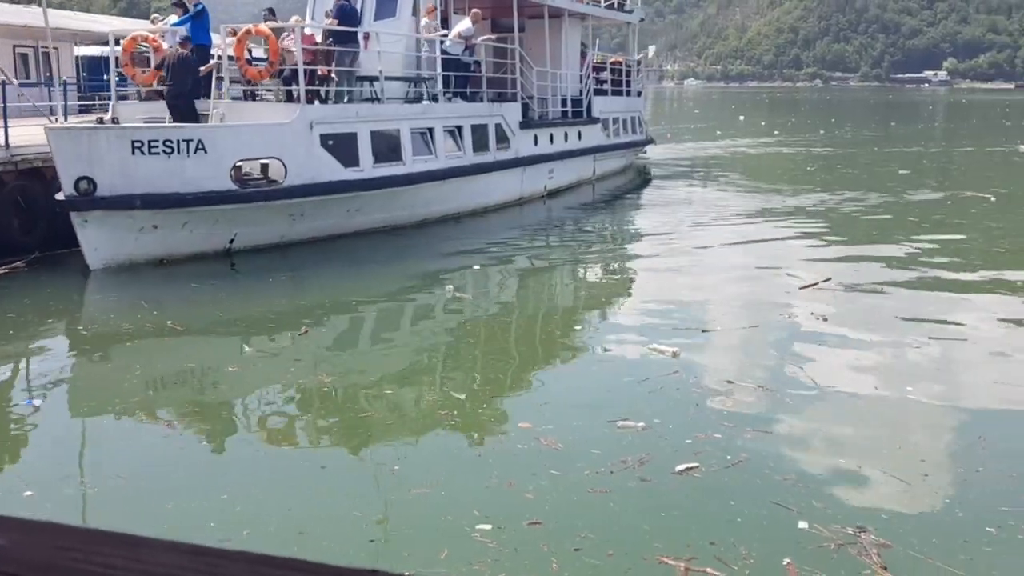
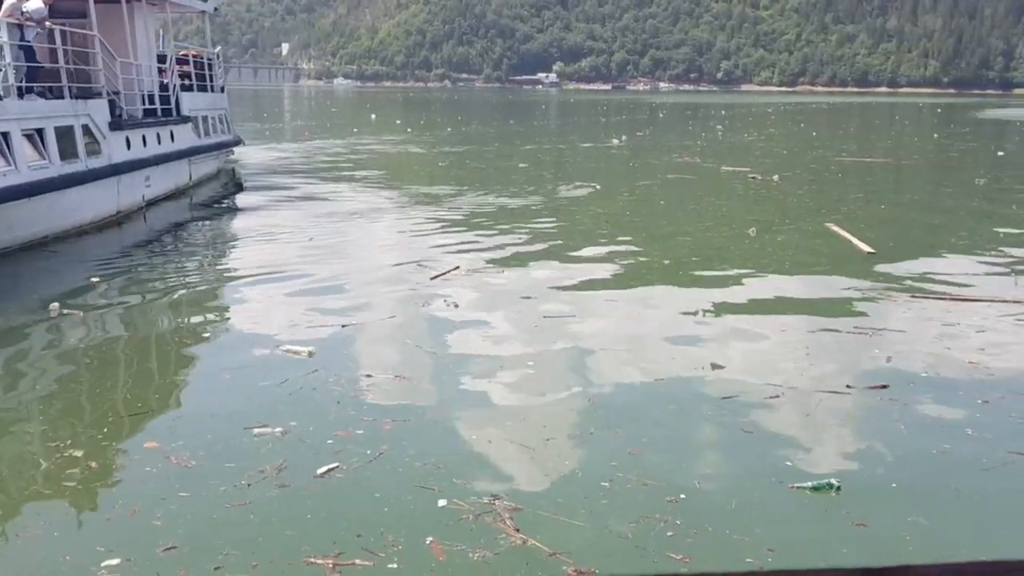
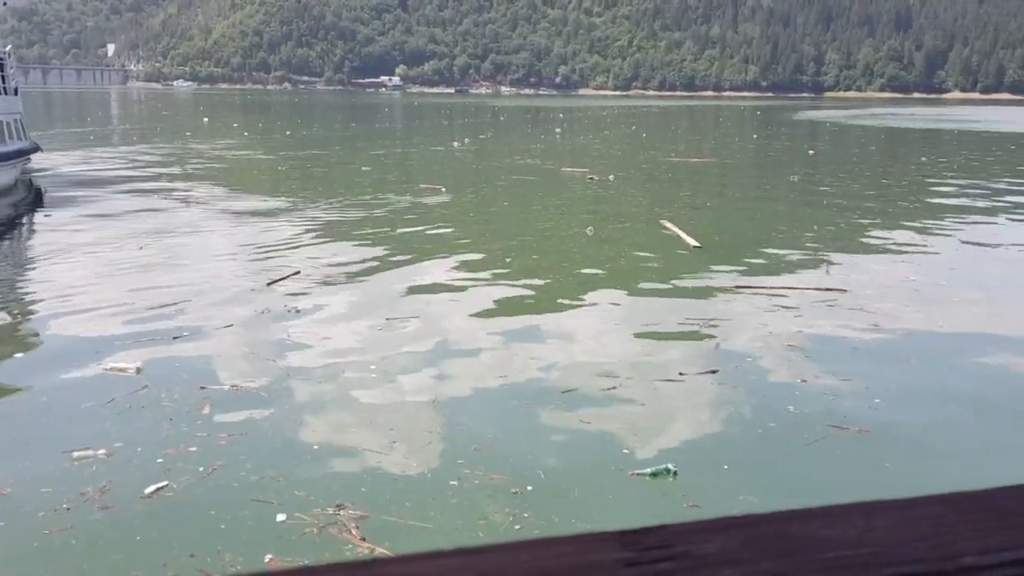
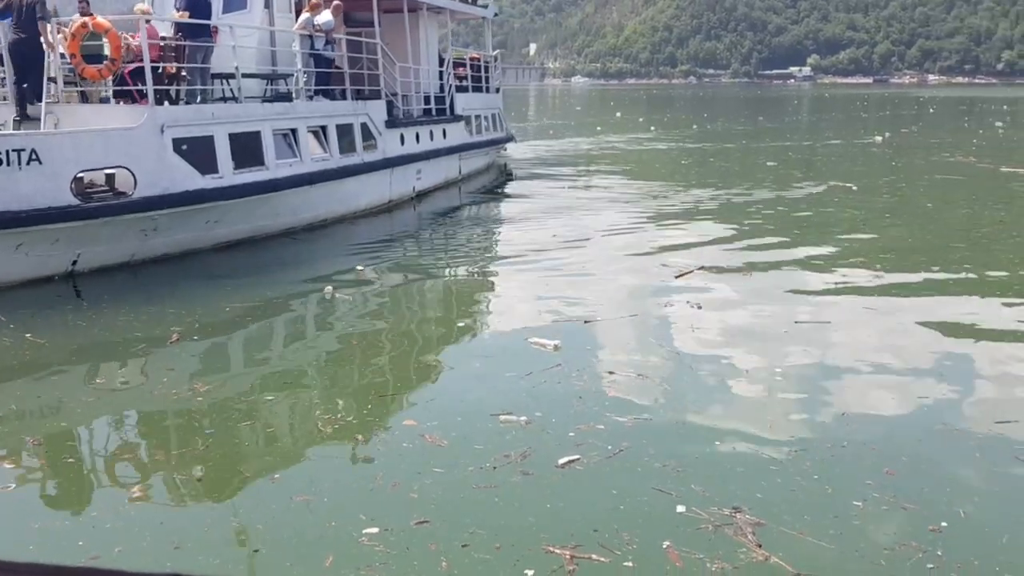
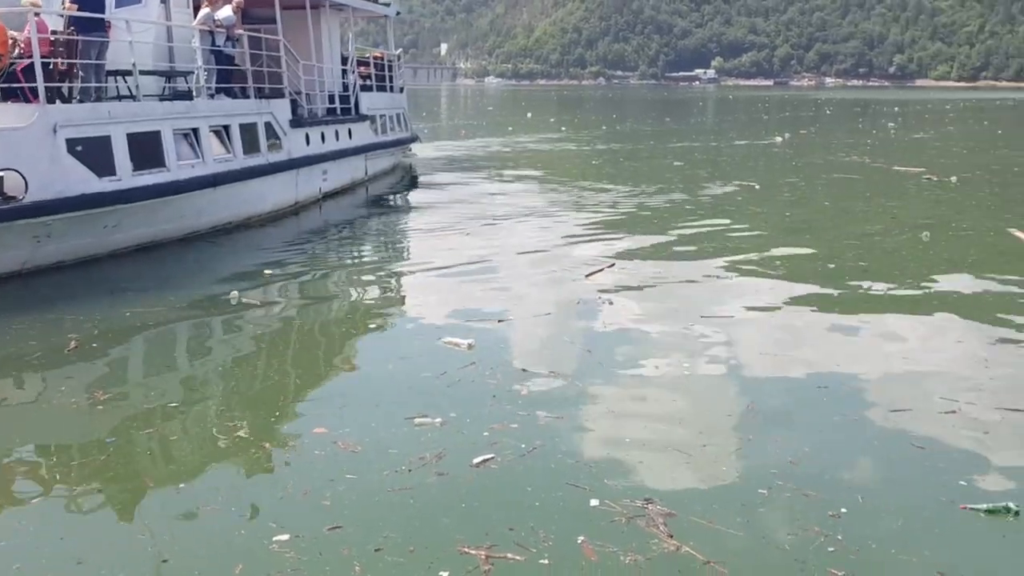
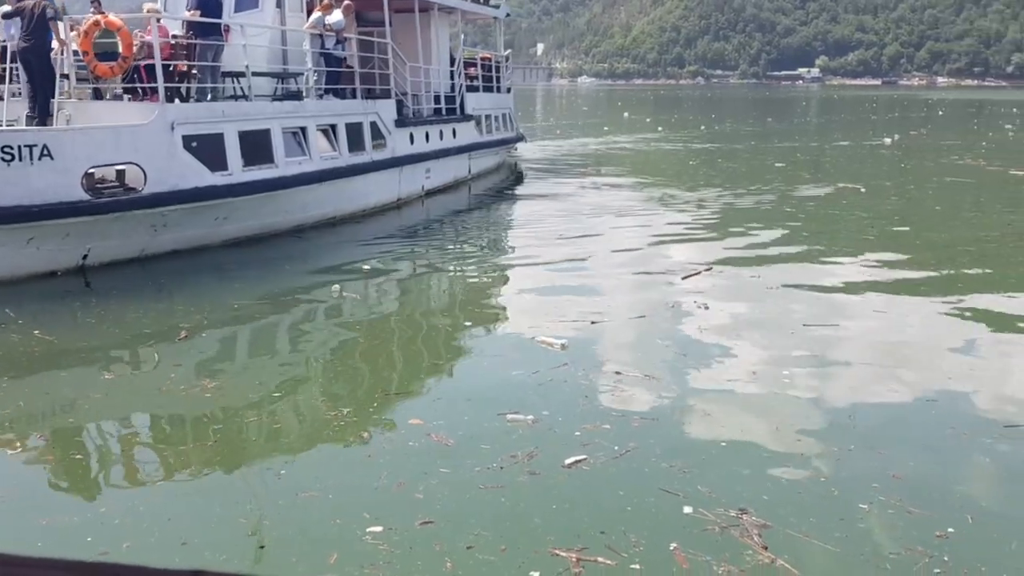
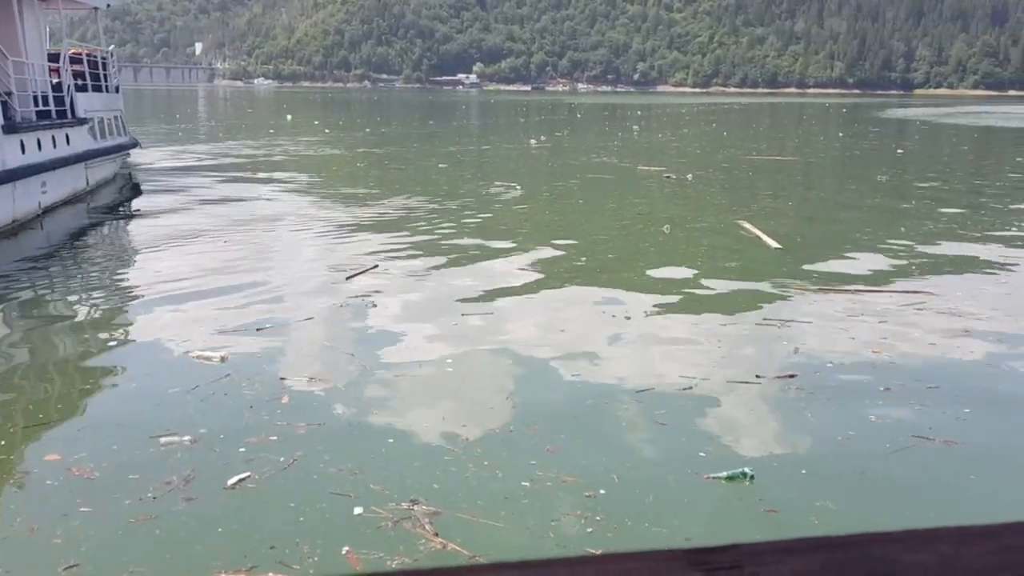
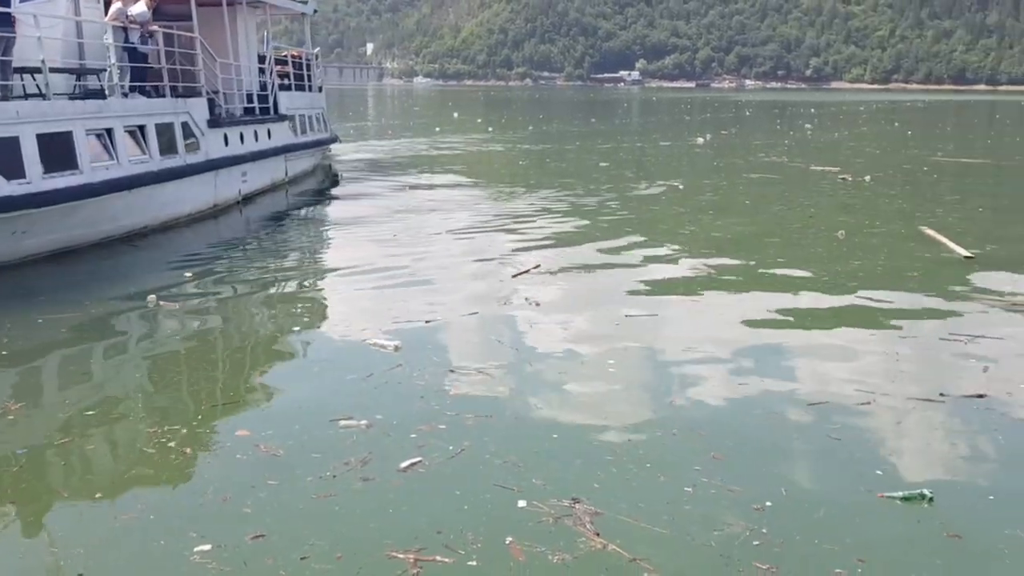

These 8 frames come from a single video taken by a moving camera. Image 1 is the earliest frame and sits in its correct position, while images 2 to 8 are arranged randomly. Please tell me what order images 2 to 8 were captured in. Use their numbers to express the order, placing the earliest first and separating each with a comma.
6, 4, 5, 8, 2, 7, 3
